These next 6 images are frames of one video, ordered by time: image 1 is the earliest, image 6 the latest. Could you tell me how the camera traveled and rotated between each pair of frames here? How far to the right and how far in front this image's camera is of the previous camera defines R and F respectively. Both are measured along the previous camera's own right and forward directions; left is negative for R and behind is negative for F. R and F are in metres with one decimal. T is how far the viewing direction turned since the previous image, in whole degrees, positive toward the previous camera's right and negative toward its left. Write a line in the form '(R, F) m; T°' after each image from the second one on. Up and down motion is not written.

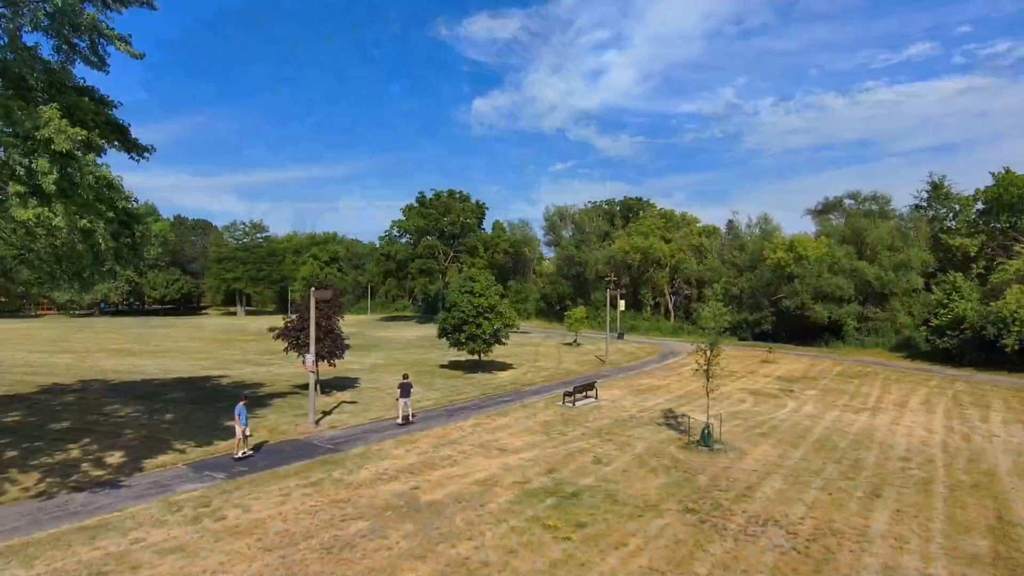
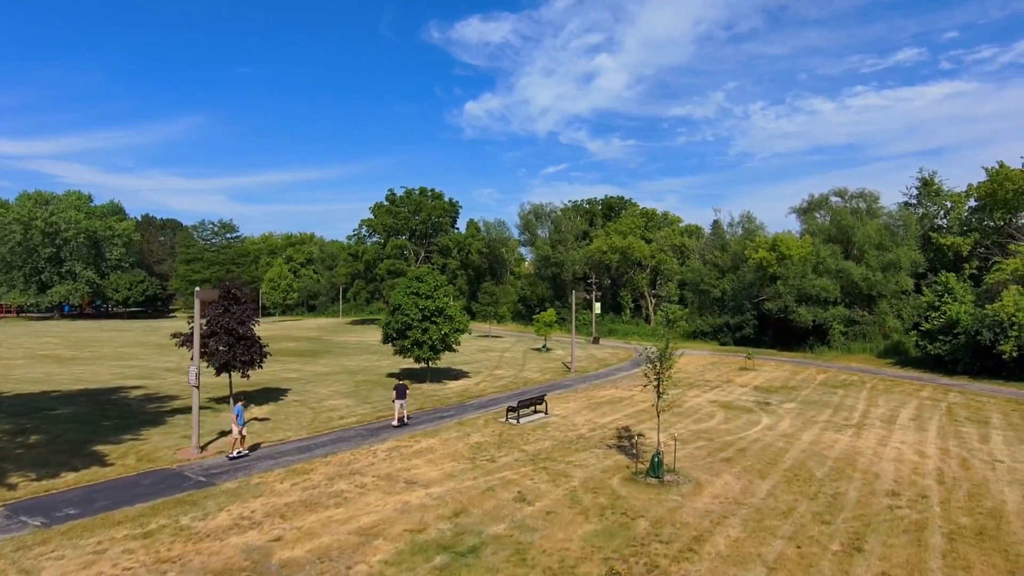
(+1.7, +2.7) m; +1°
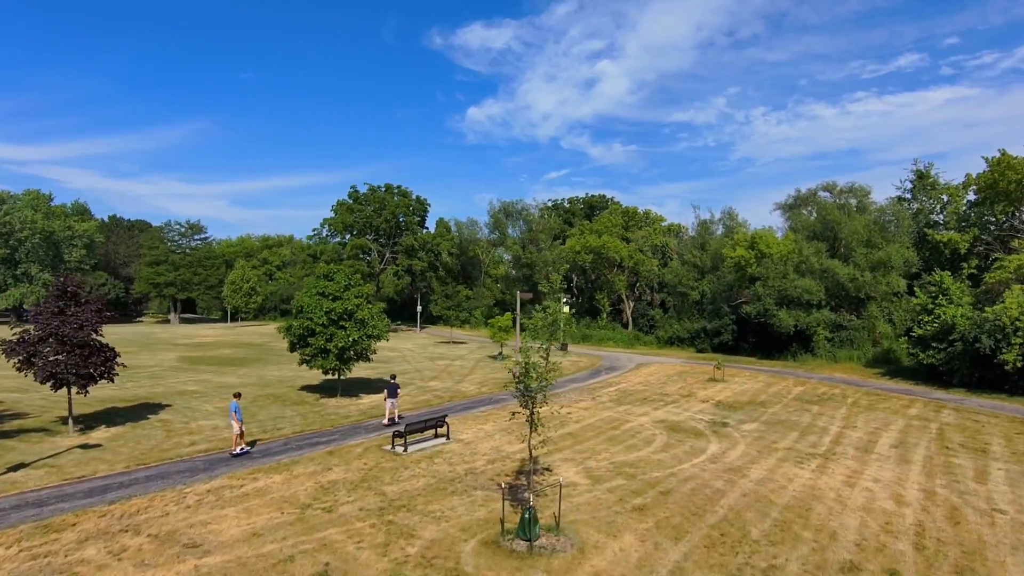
(+2.8, +3.6) m; 0°
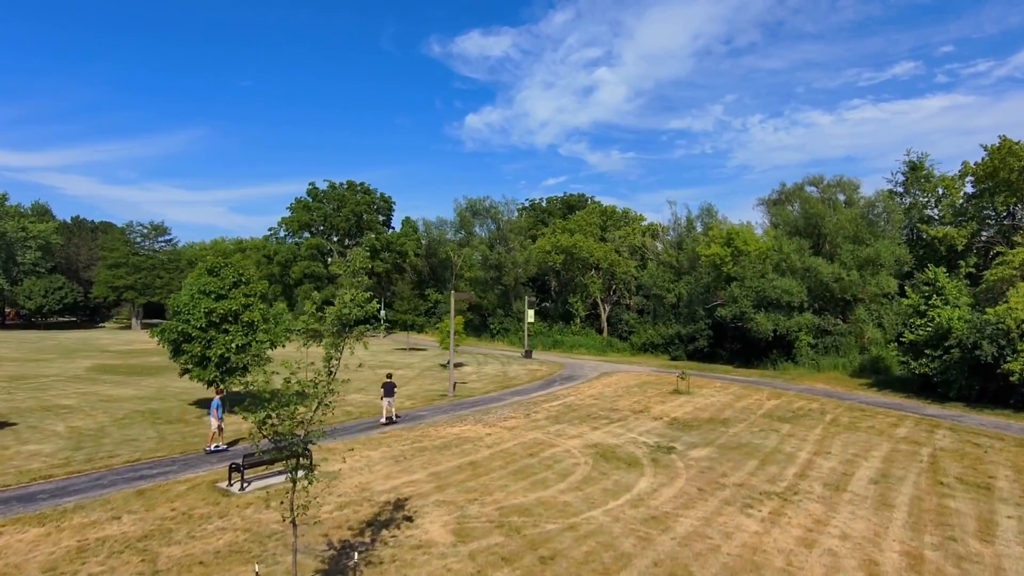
(+2.4, +3.4) m; 0°
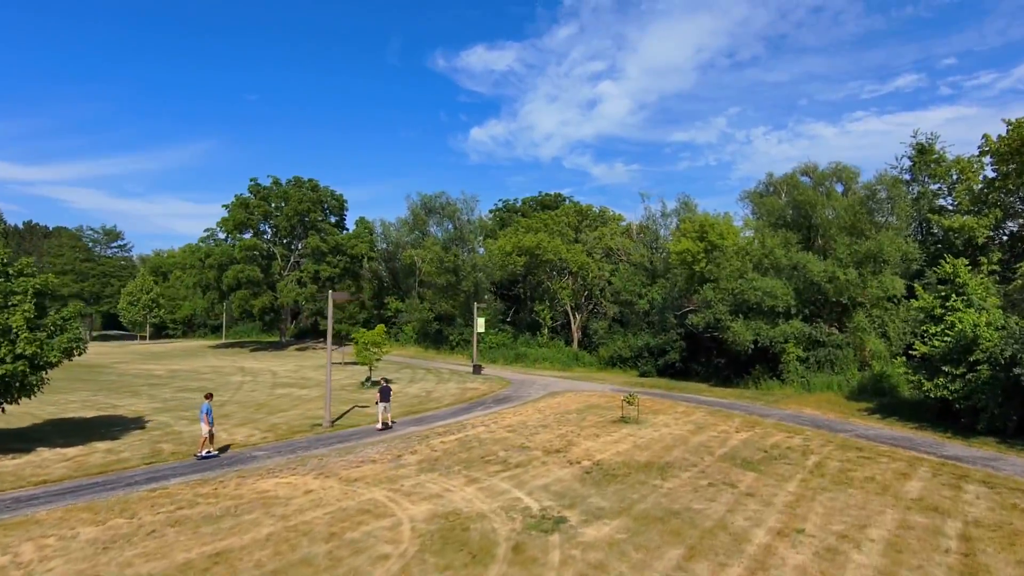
(+3.1, +5.3) m; 0°
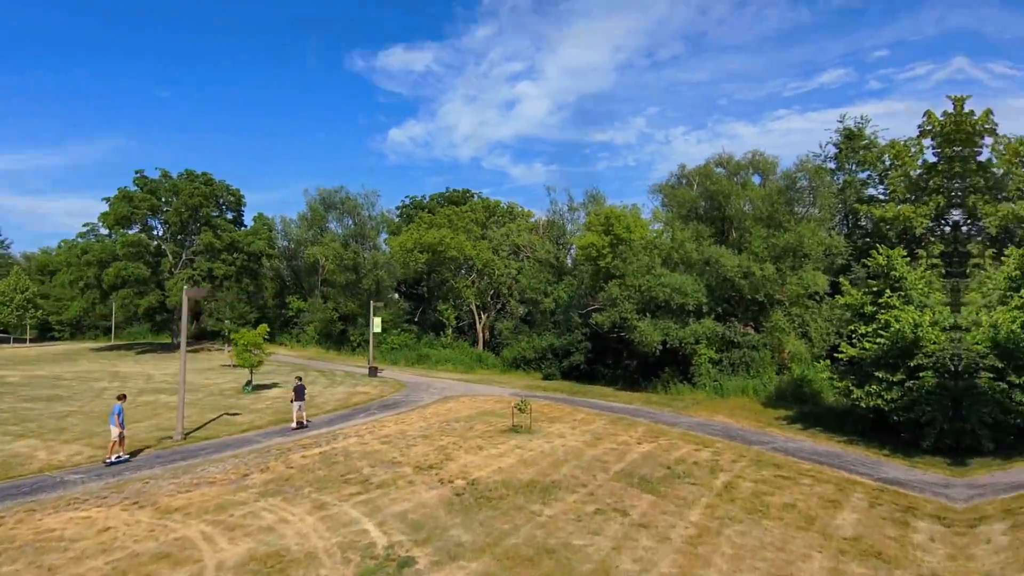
(+1.4, +3.2) m; +7°
